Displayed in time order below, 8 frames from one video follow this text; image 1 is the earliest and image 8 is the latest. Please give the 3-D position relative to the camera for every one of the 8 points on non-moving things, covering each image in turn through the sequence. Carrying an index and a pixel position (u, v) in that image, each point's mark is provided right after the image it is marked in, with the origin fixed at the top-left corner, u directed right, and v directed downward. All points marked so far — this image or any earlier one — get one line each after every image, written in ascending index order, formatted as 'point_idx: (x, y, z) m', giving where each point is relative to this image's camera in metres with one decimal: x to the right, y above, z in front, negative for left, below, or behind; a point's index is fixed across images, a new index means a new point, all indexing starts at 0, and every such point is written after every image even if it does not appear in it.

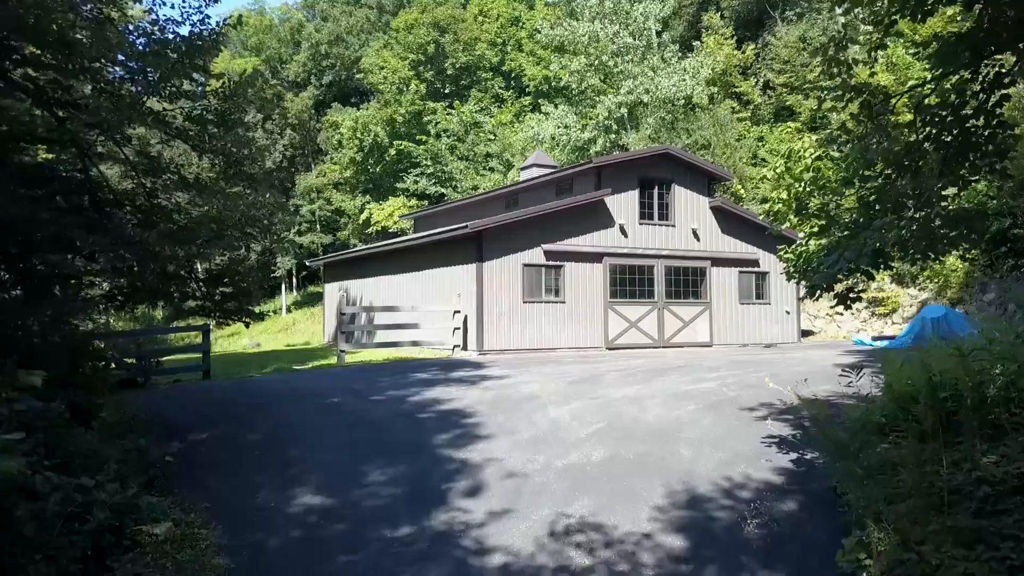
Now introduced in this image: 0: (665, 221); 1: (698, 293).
0: (+3.7, +1.6, +18.5) m
1: (+4.5, -0.1, +18.7) m
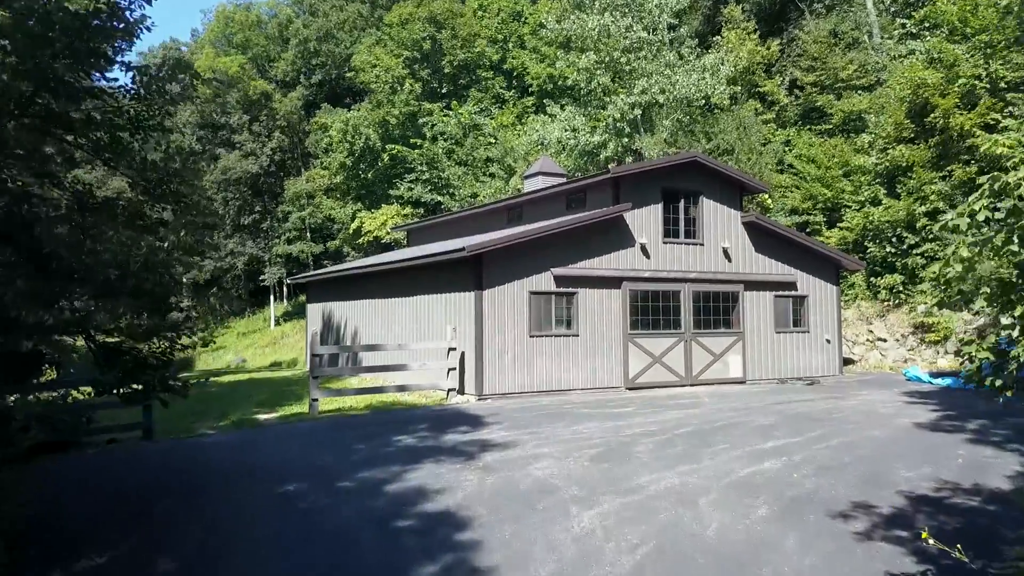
0: (+3.8, +1.0, +16.1) m
1: (+4.6, -0.7, +16.4) m
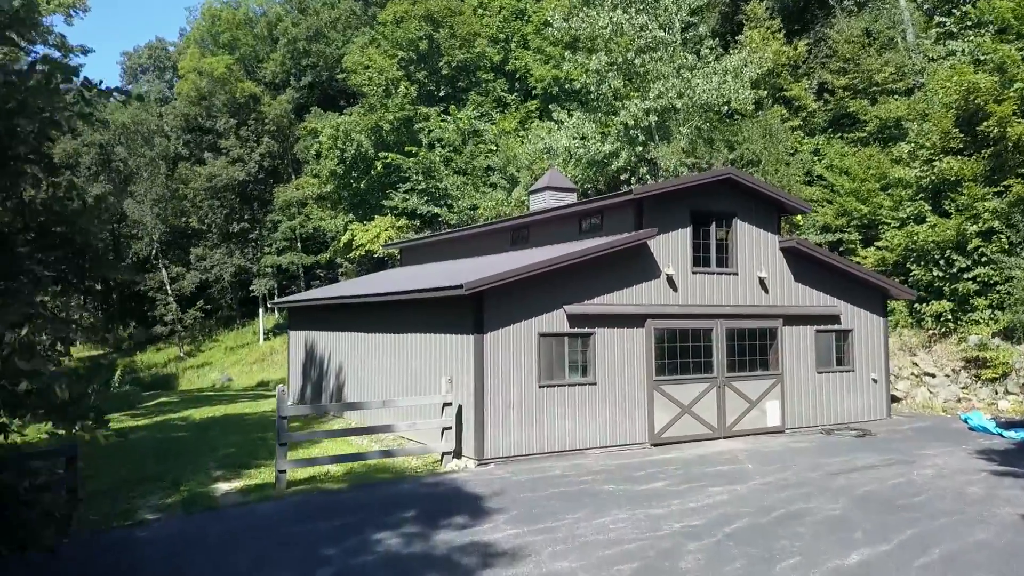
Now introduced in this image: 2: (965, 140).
0: (+3.9, +0.4, +14.0) m
1: (+4.7, -1.4, +14.3) m
2: (+11.0, +3.6, +18.8) m
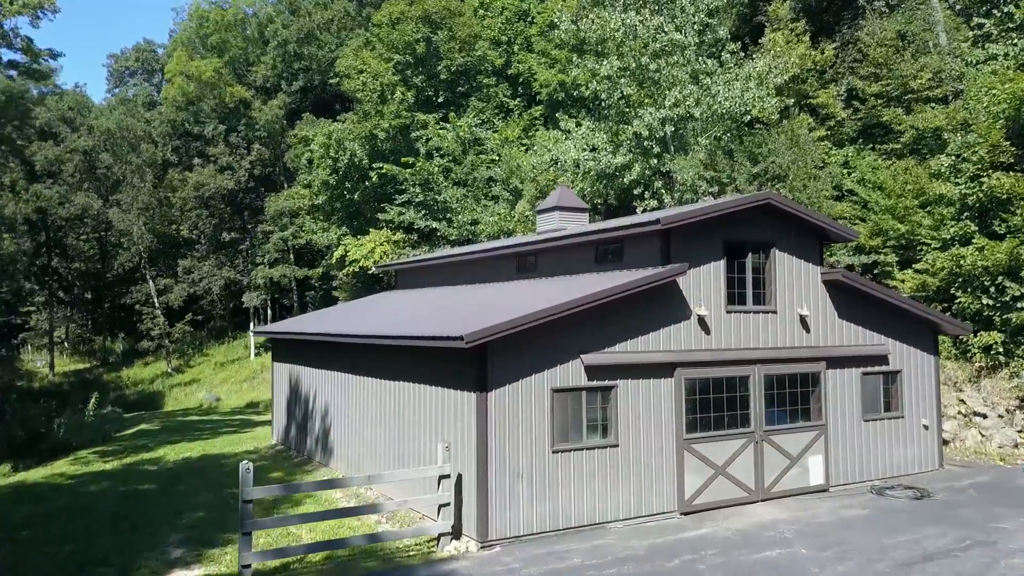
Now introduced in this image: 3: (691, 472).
0: (+4.0, -0.3, +12.3) m
1: (+4.8, -2.0, +12.6) m
2: (+11.1, +3.0, +17.1) m
3: (+2.6, -2.7, +11.2) m
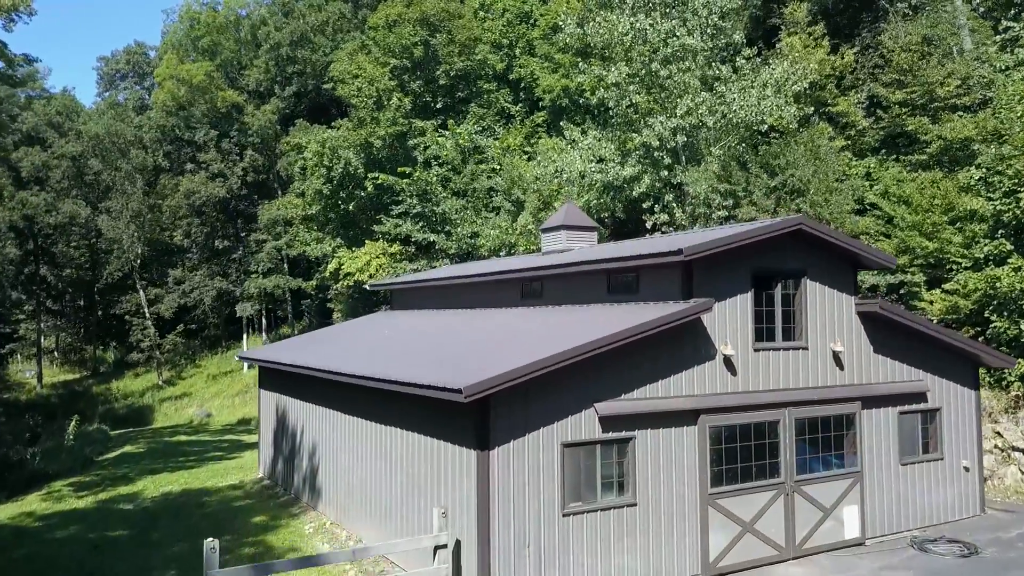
0: (+4.0, -0.7, +11.2) m
1: (+4.9, -2.5, +11.4) m
2: (+11.1, +2.5, +15.9) m
3: (+2.6, -3.1, +10.1) m
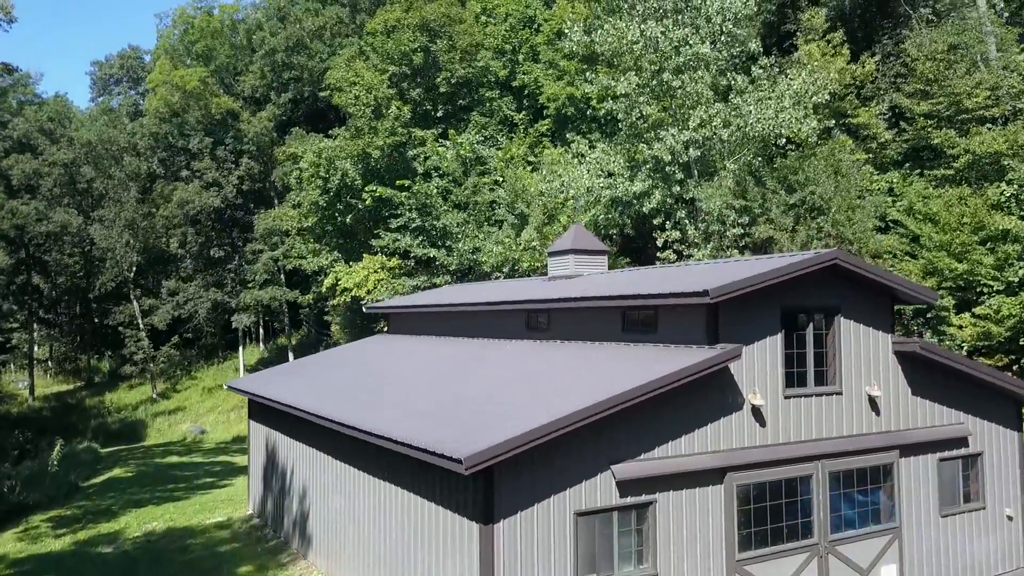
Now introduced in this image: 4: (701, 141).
0: (+4.1, -1.3, +10.2) m
1: (+4.9, -3.0, +10.4) m
2: (+11.2, +2.0, +14.9) m
3: (+2.7, -3.7, +9.1) m
4: (+4.4, +3.5, +18.3) m
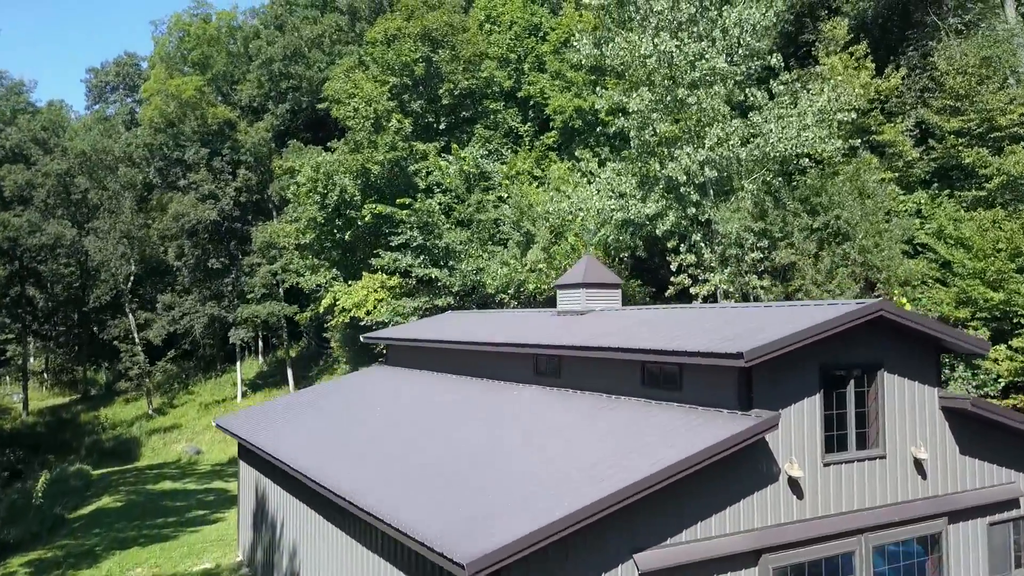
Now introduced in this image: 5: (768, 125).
0: (+4.2, -1.9, +9.2) m
1: (+5.0, -3.6, +9.4) m
2: (+11.4, +1.3, +13.9) m
3: (+2.8, -4.3, +8.1) m
4: (+4.6, +2.8, +17.2) m
5: (+5.6, +3.7, +17.3) m
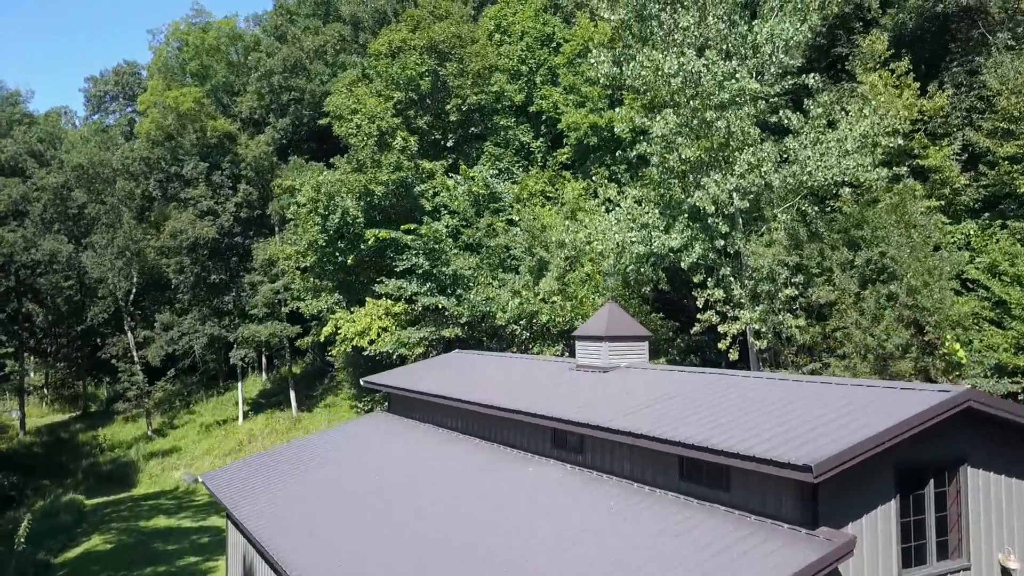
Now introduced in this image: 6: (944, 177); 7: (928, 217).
0: (+4.4, -2.7, +7.8) m
1: (+5.2, -4.5, +8.0) m
2: (+11.6, +0.5, +12.4) m
3: (+3.0, -5.1, +6.7) m
4: (+4.8, +2.0, +15.9) m
5: (+5.9, +2.8, +15.9) m
6: (+9.5, +2.5, +17.1) m
7: (+8.6, +1.5, +16.1) m
